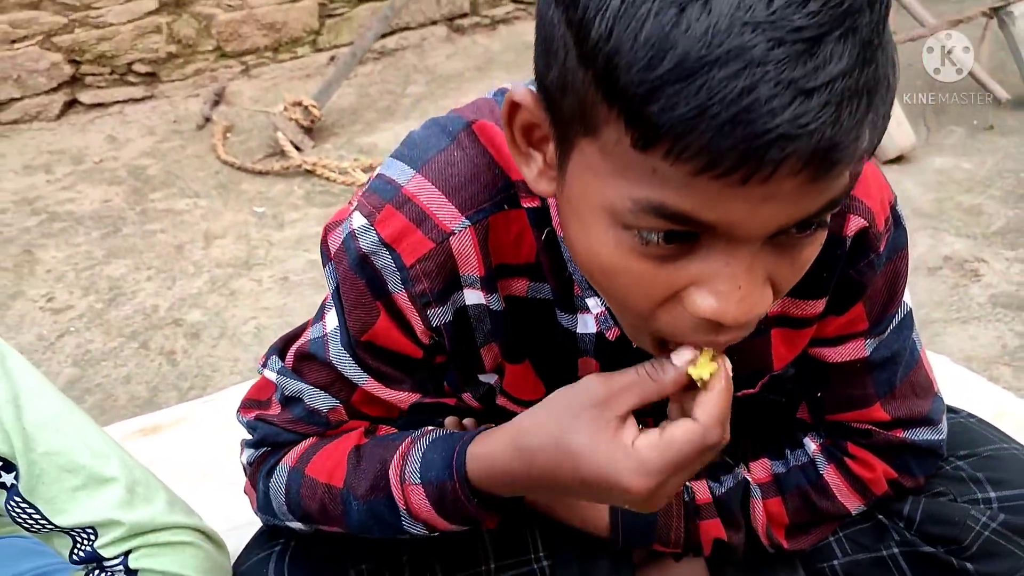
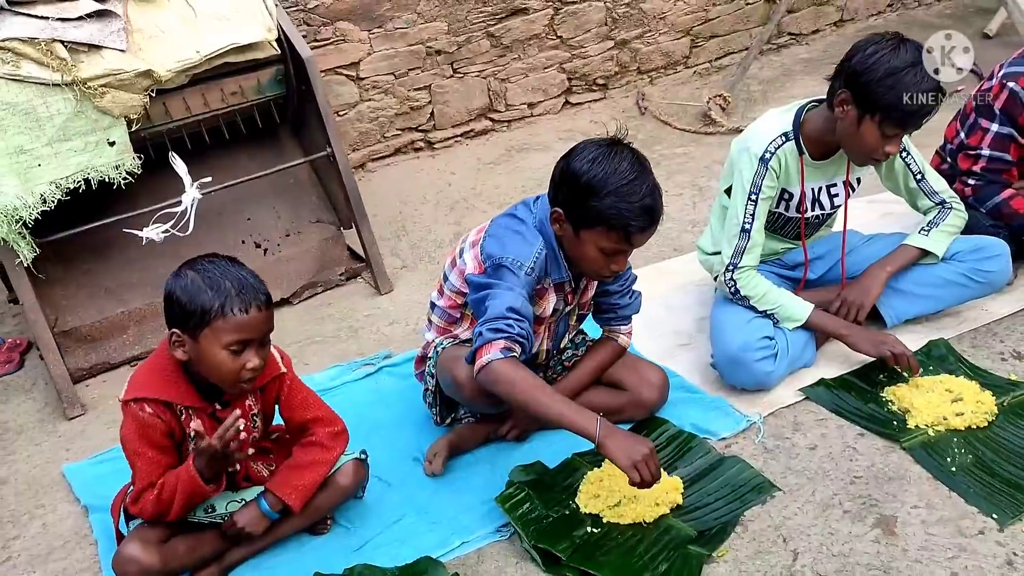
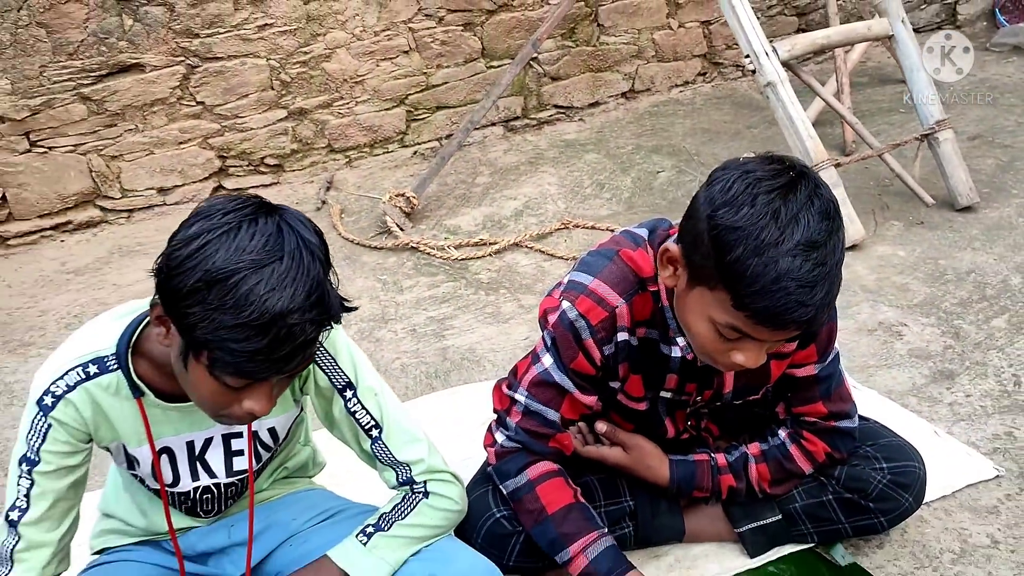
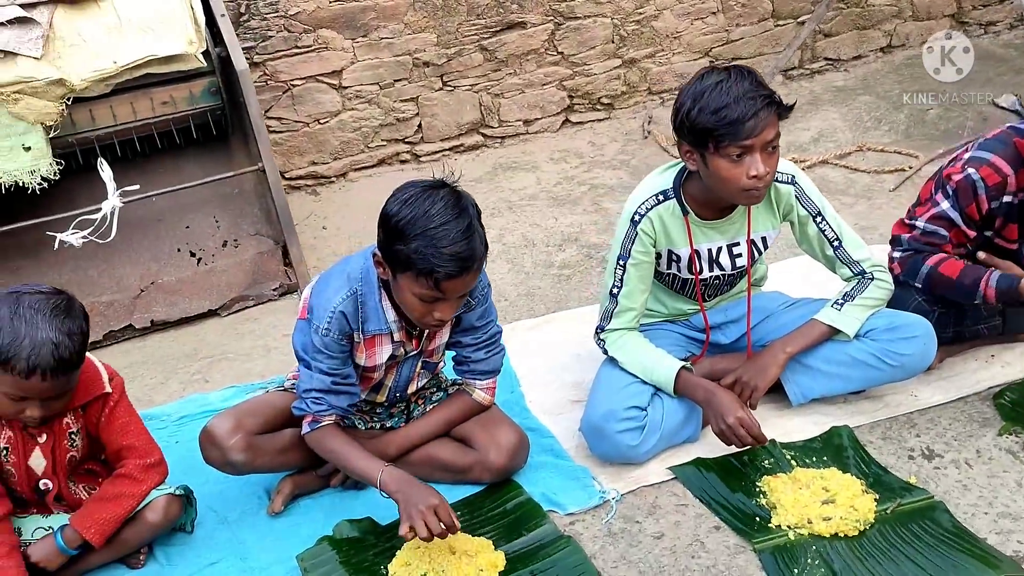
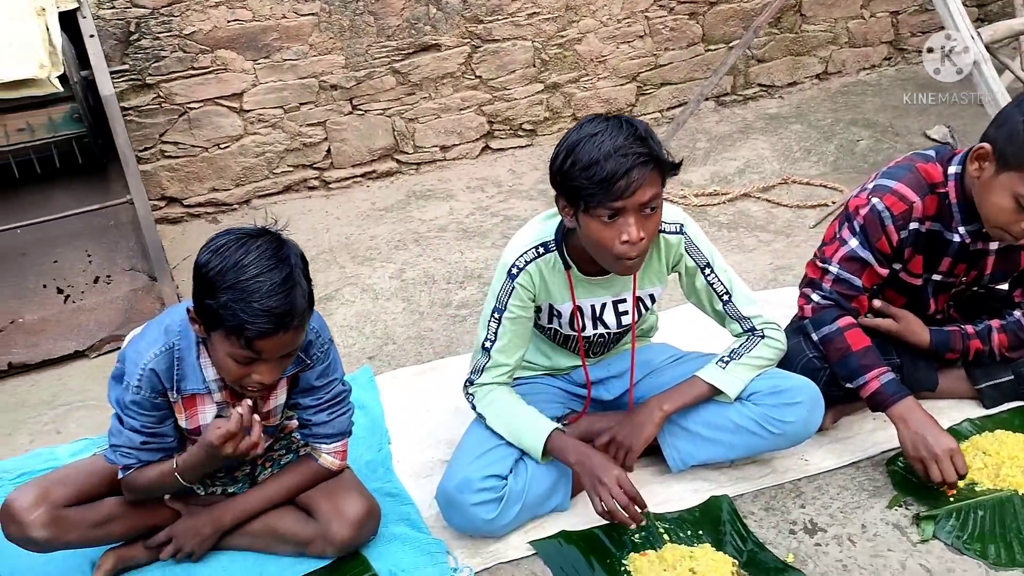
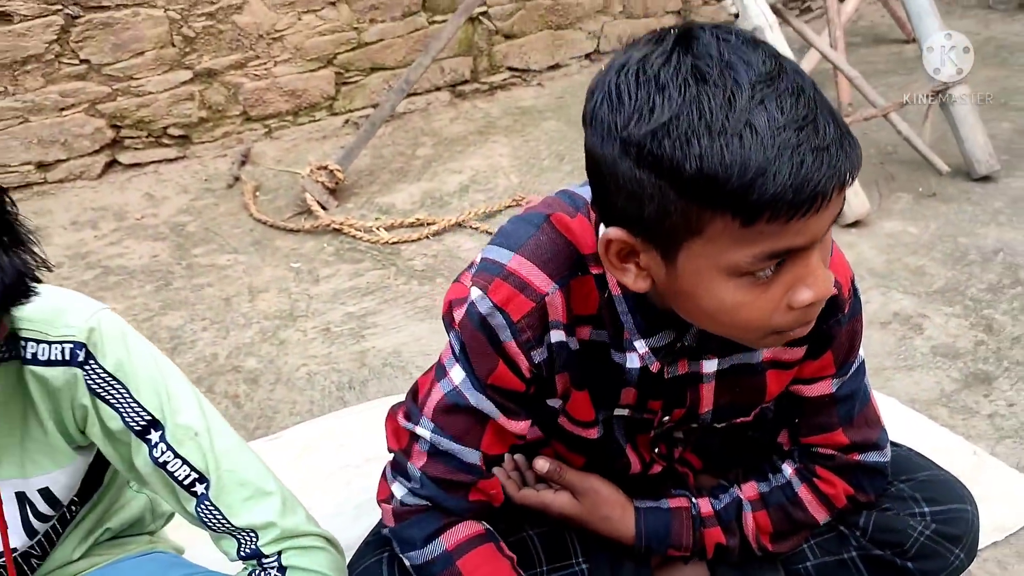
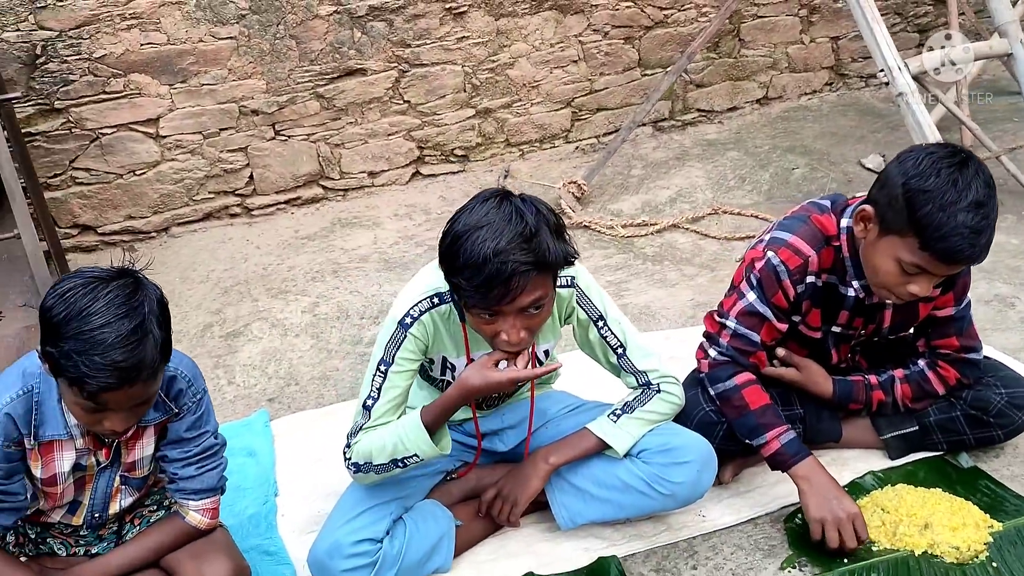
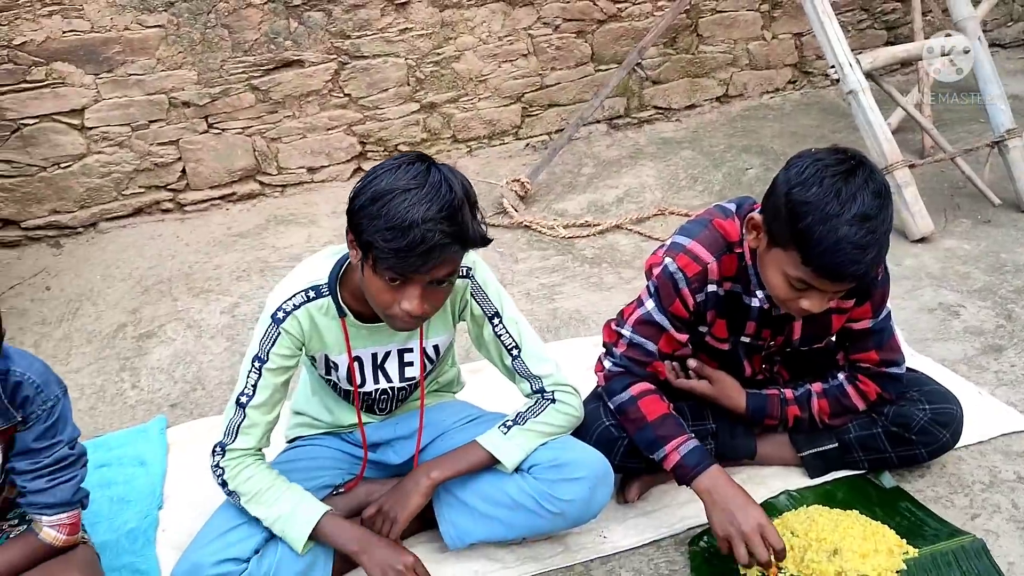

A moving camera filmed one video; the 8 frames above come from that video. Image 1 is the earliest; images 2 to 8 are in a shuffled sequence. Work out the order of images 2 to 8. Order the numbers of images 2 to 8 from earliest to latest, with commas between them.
6, 3, 8, 7, 5, 4, 2
